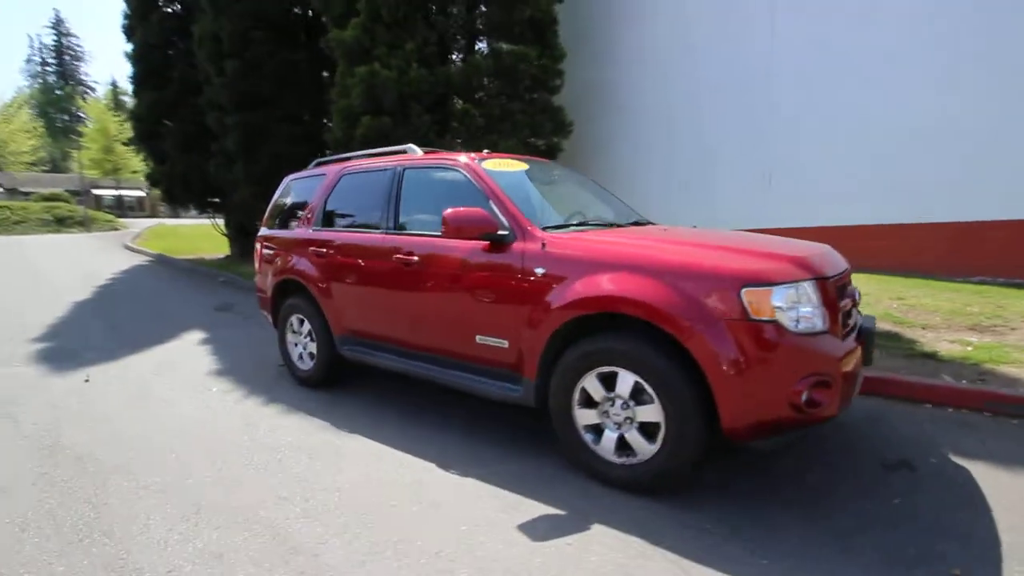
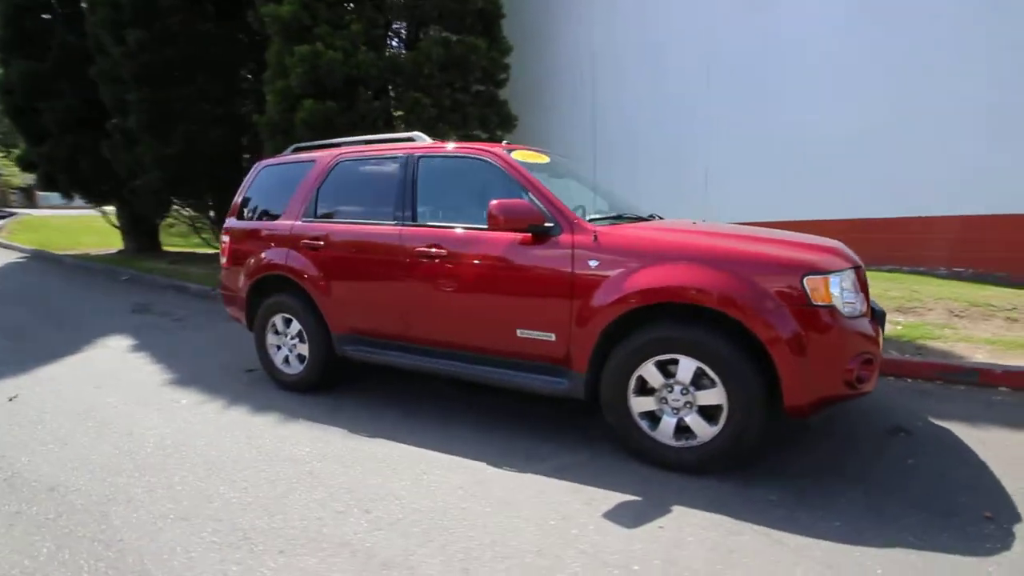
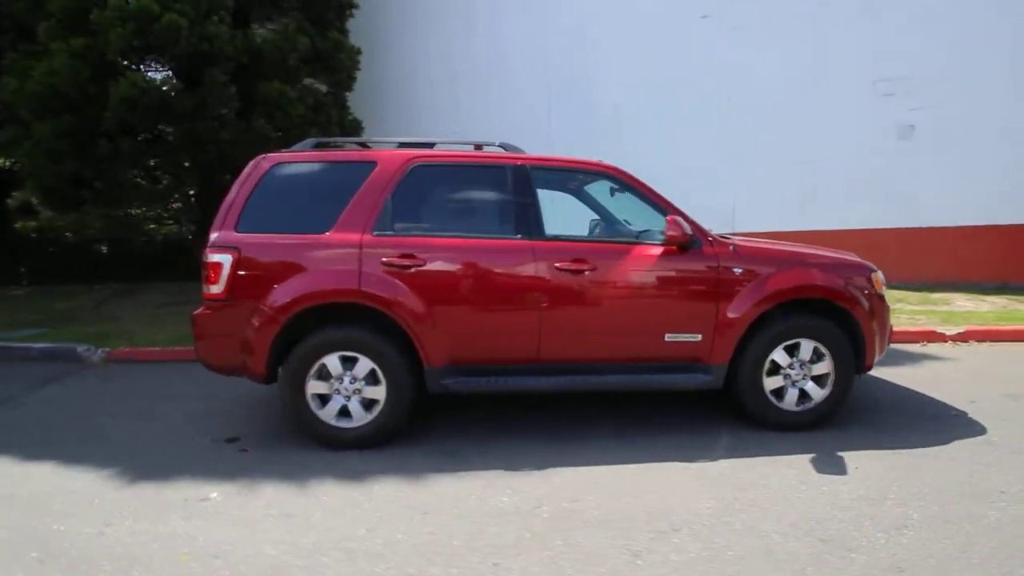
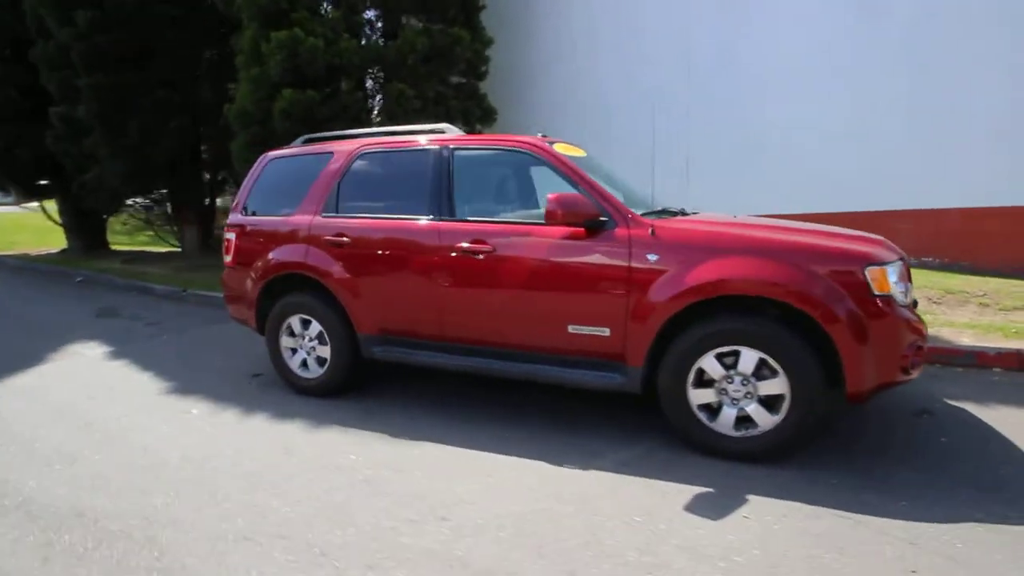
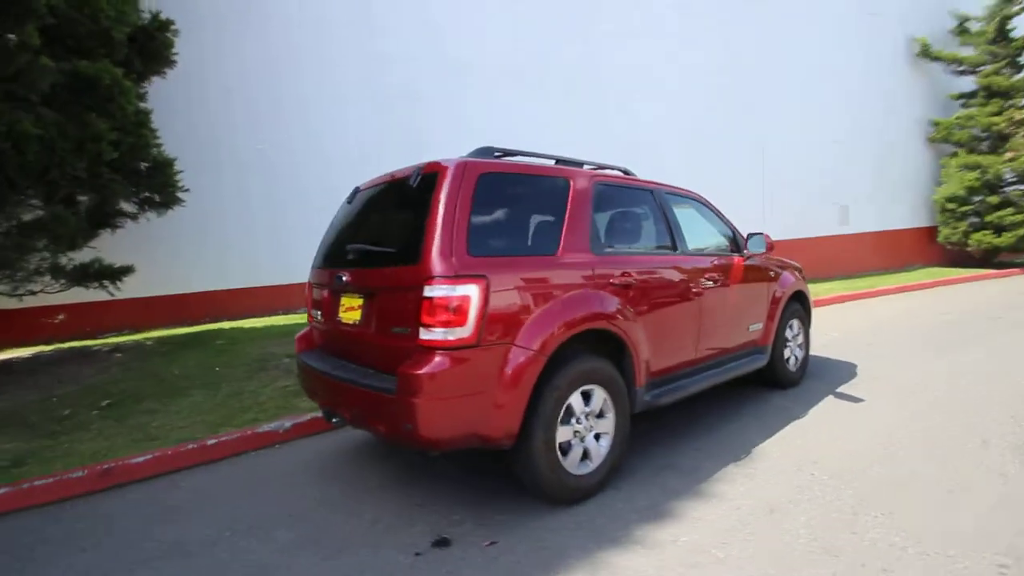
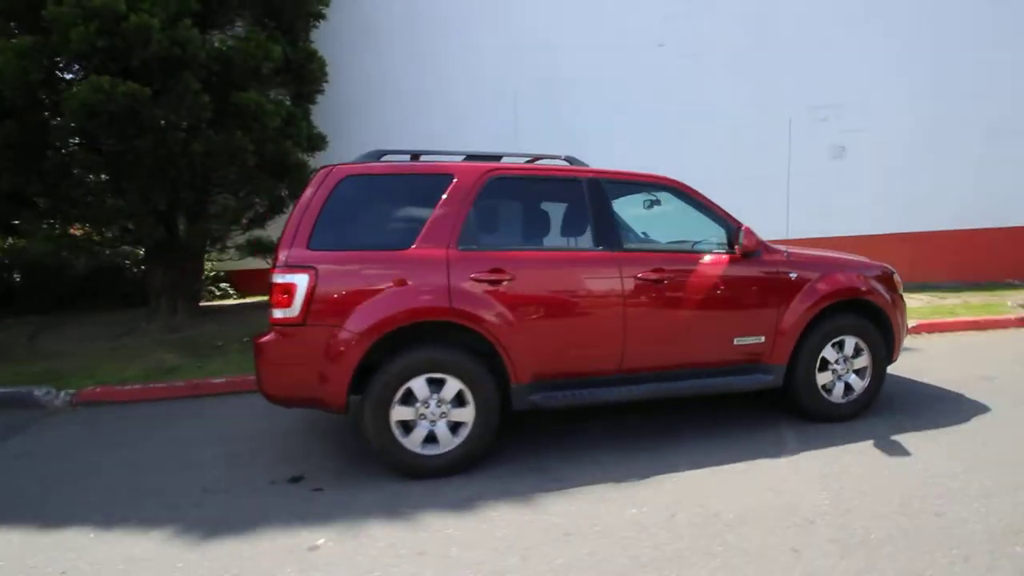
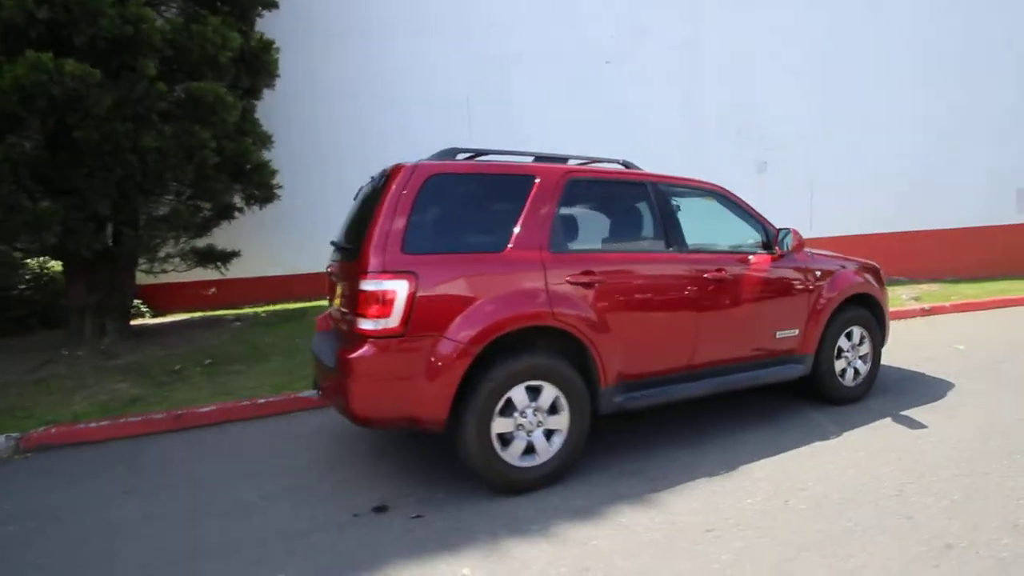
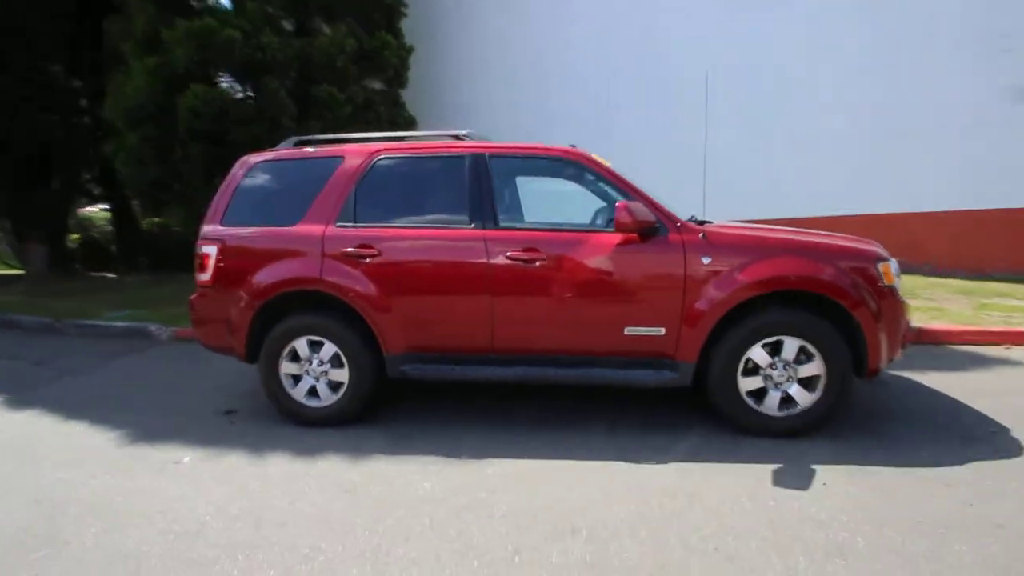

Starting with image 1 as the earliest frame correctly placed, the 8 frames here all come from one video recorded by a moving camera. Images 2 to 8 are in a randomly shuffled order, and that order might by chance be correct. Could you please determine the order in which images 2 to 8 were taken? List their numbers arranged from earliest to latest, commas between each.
2, 4, 8, 3, 6, 7, 5
